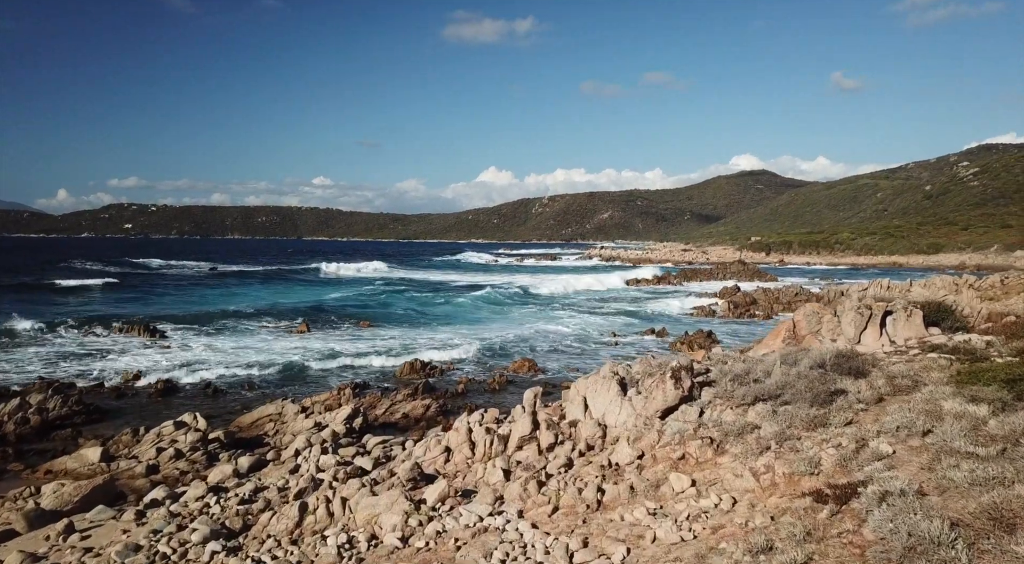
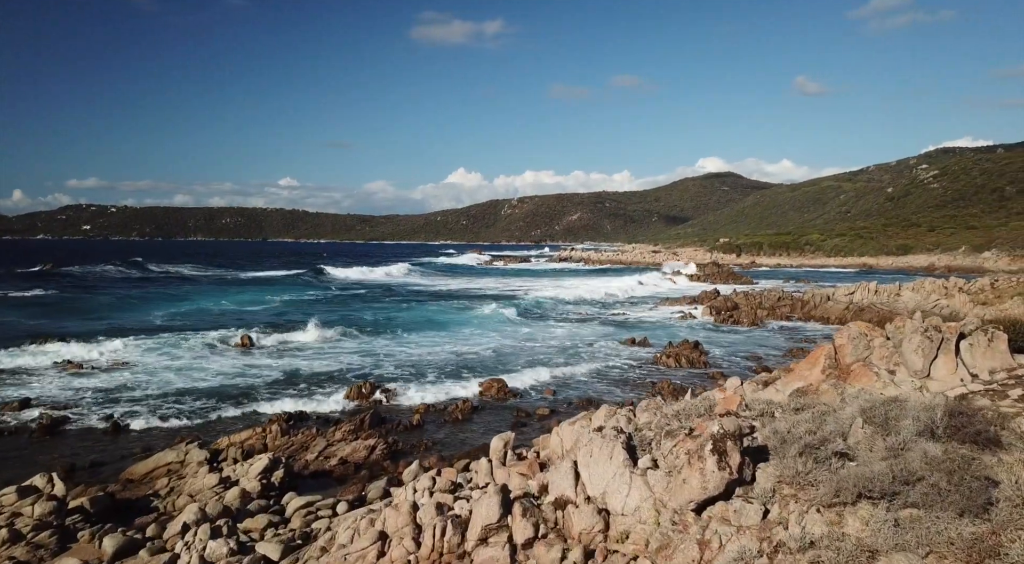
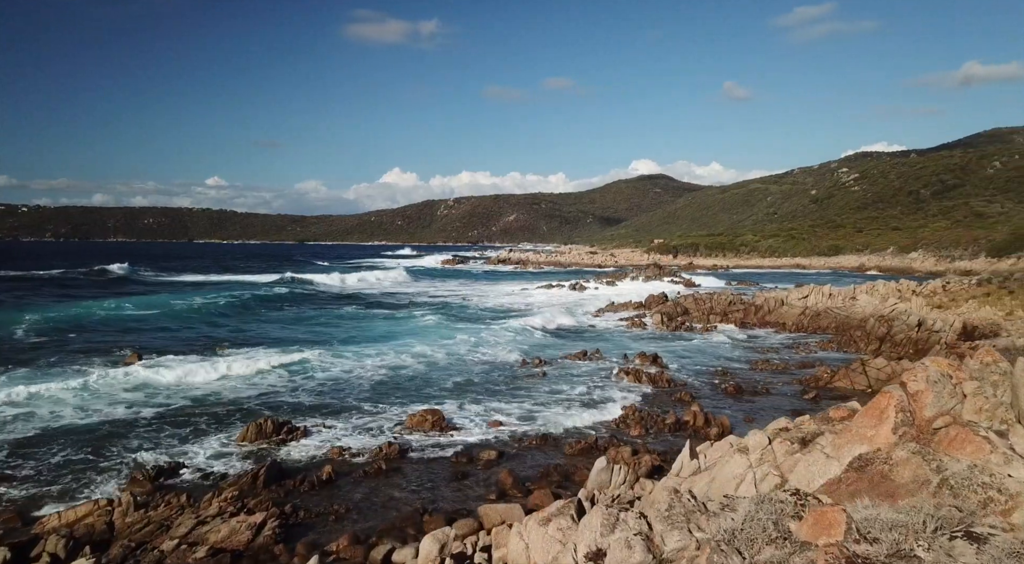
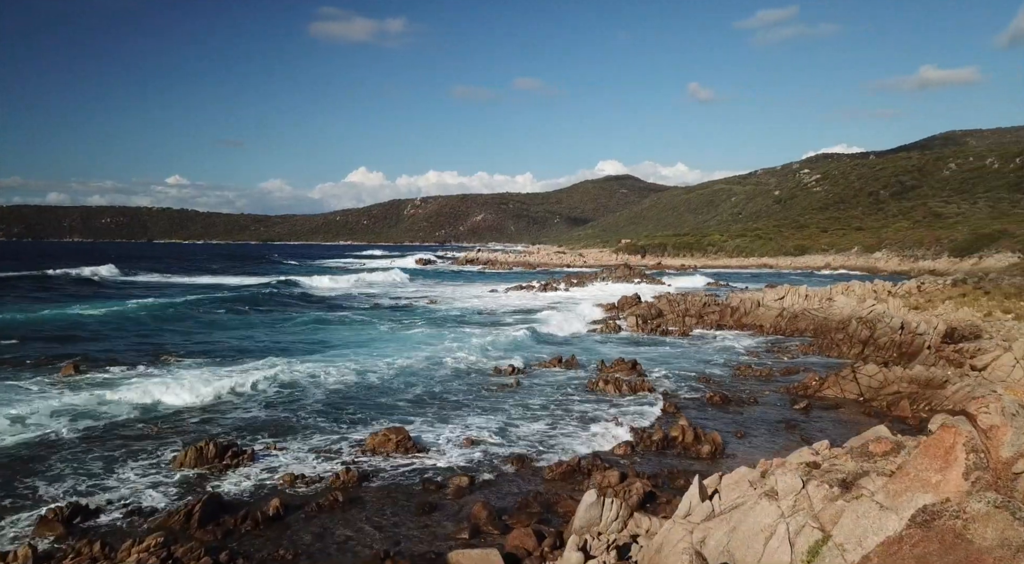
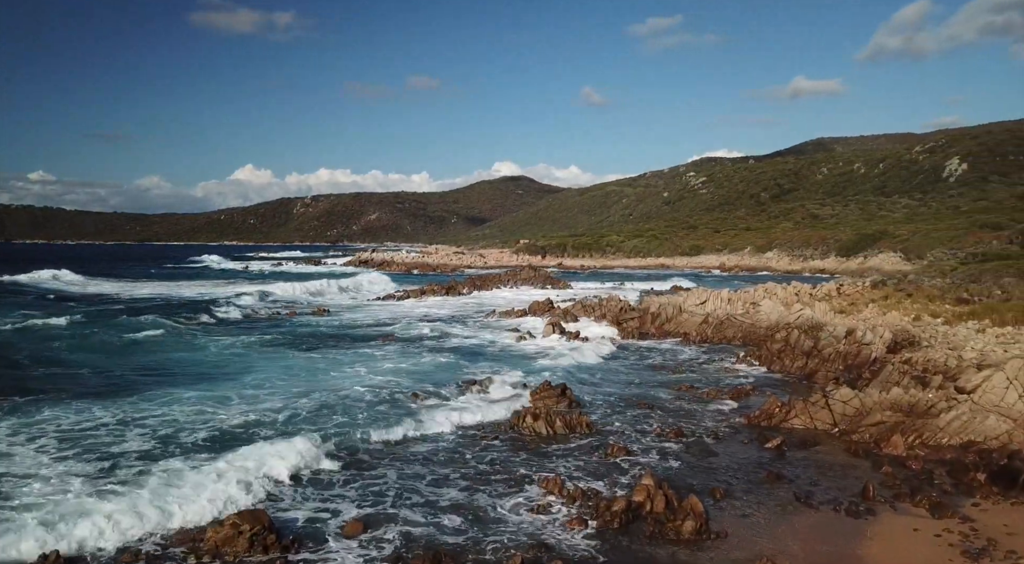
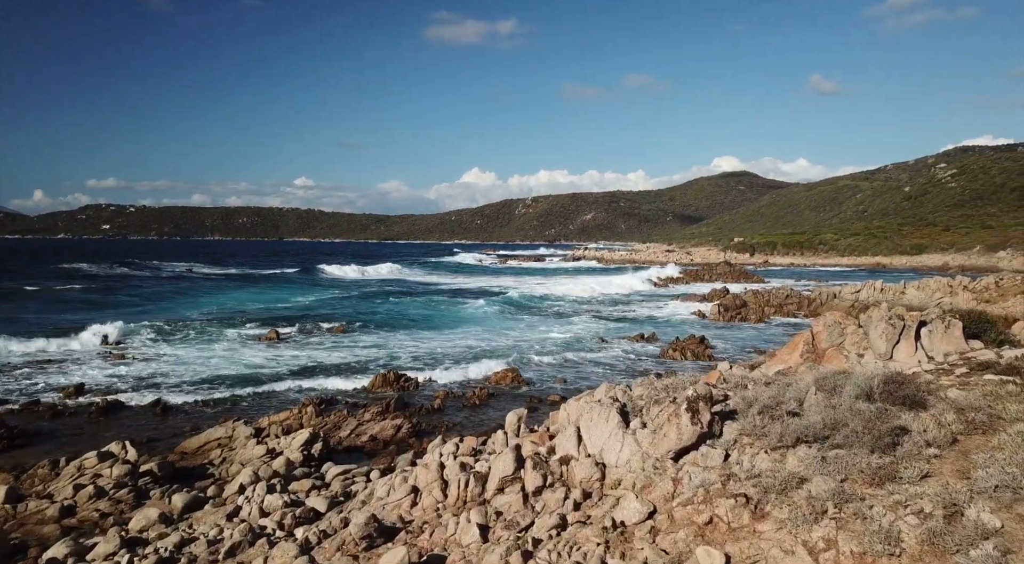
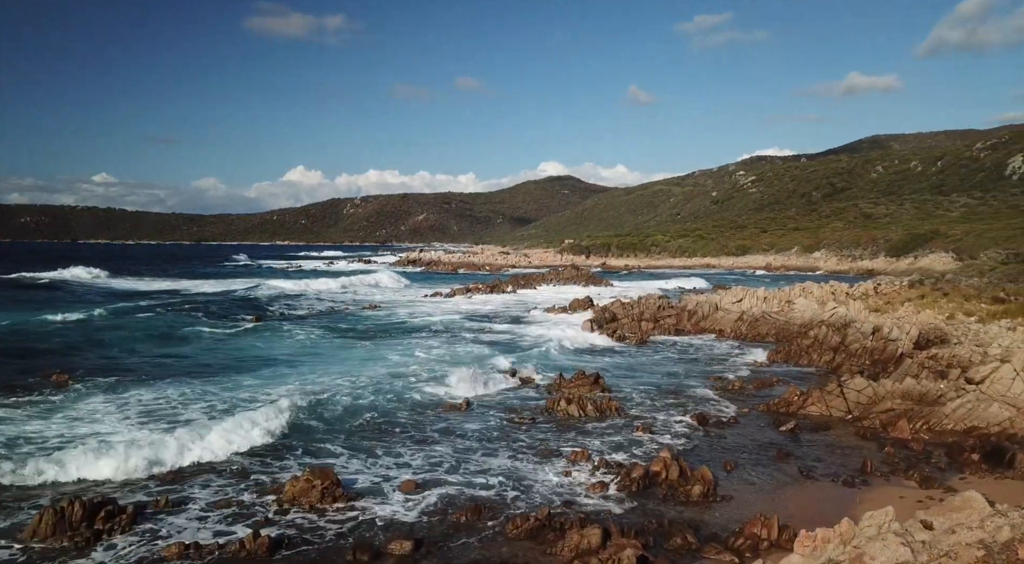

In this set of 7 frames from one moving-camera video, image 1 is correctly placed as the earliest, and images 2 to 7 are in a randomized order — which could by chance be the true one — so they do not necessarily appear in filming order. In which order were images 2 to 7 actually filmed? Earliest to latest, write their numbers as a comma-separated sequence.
6, 2, 3, 4, 7, 5
